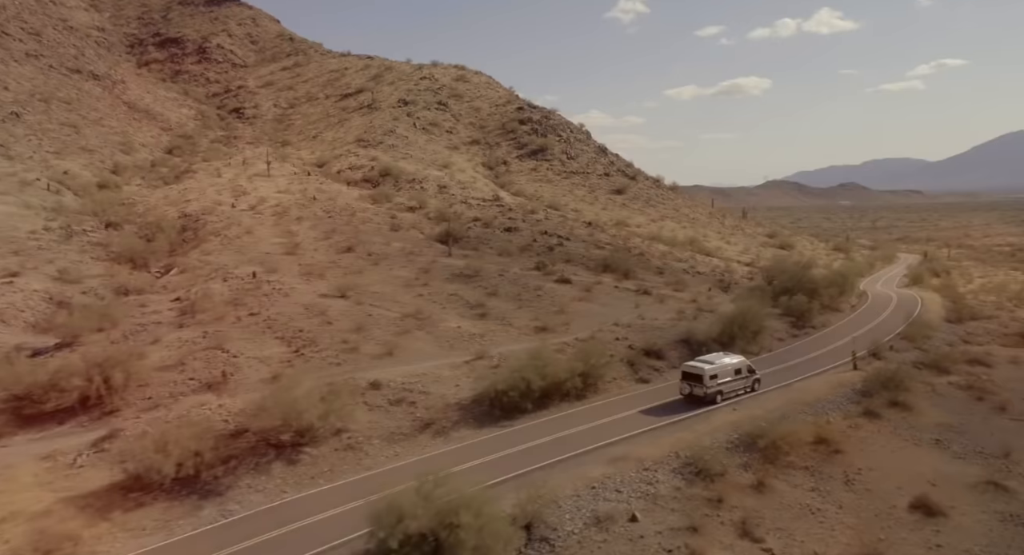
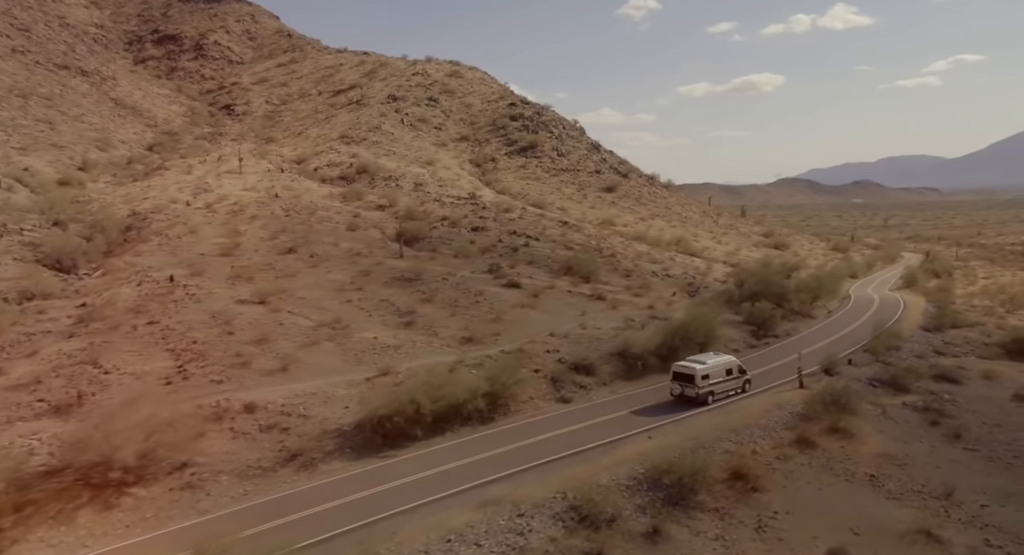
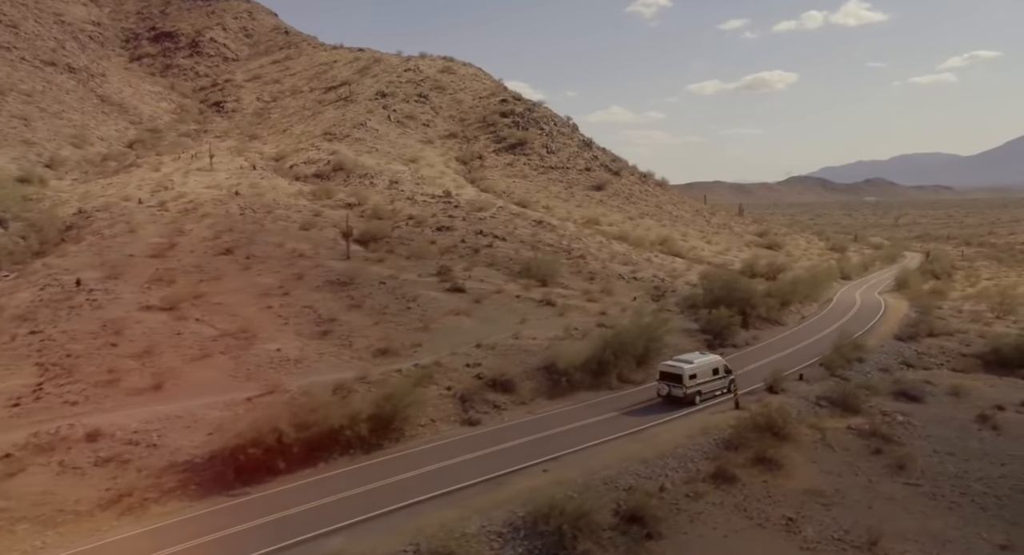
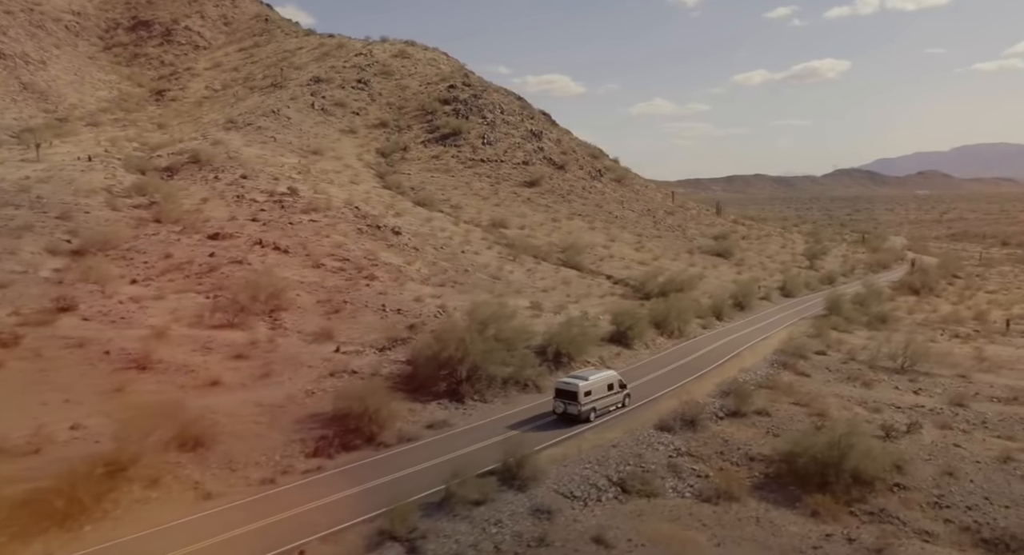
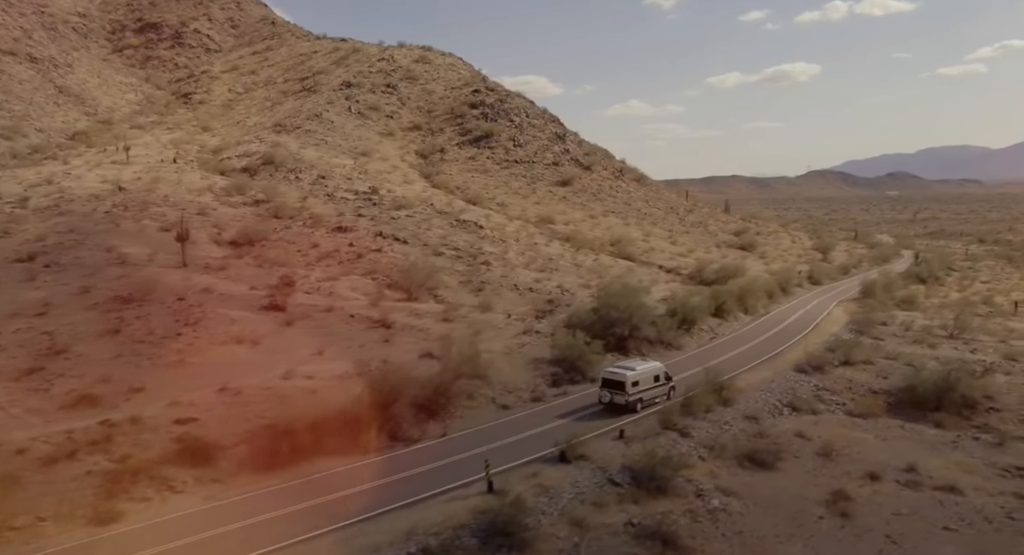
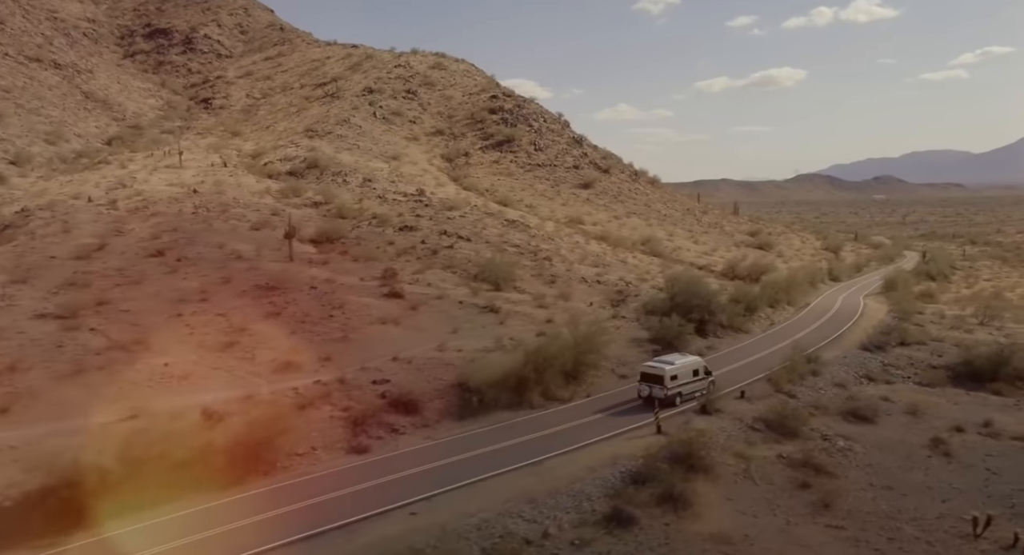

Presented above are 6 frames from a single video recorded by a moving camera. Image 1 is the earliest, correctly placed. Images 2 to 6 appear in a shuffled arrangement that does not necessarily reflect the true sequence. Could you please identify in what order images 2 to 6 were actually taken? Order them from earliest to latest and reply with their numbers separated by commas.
2, 3, 6, 5, 4
